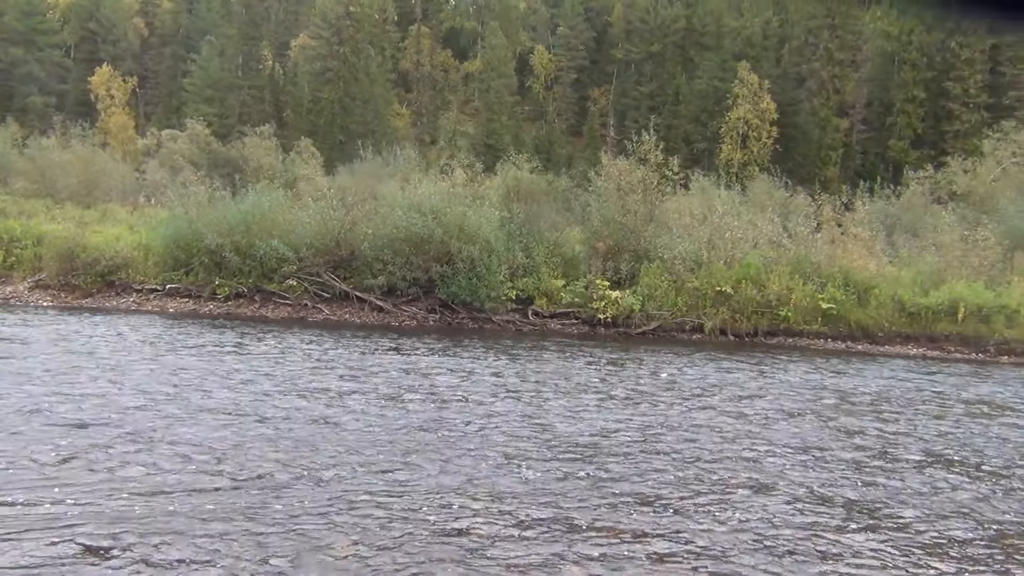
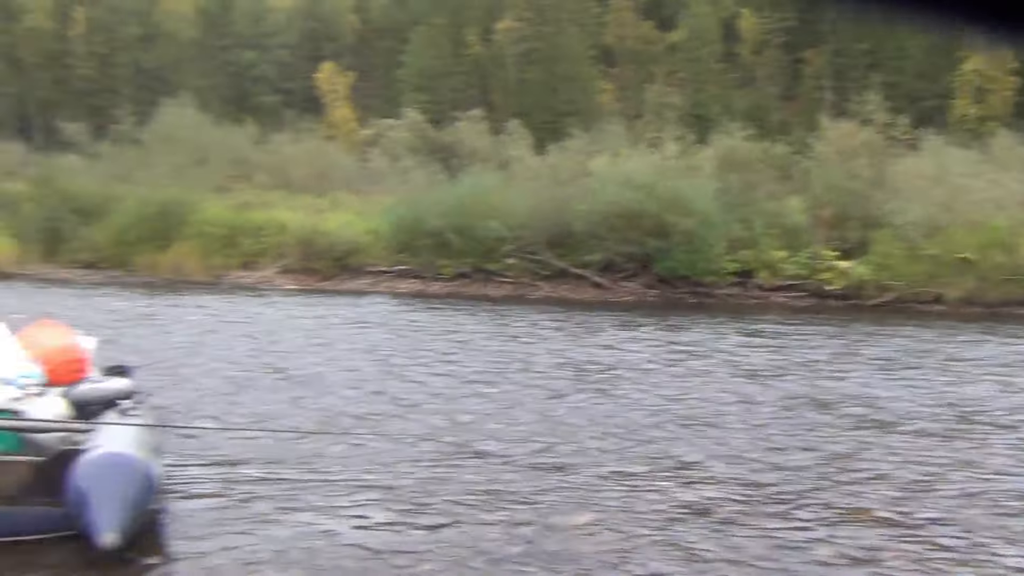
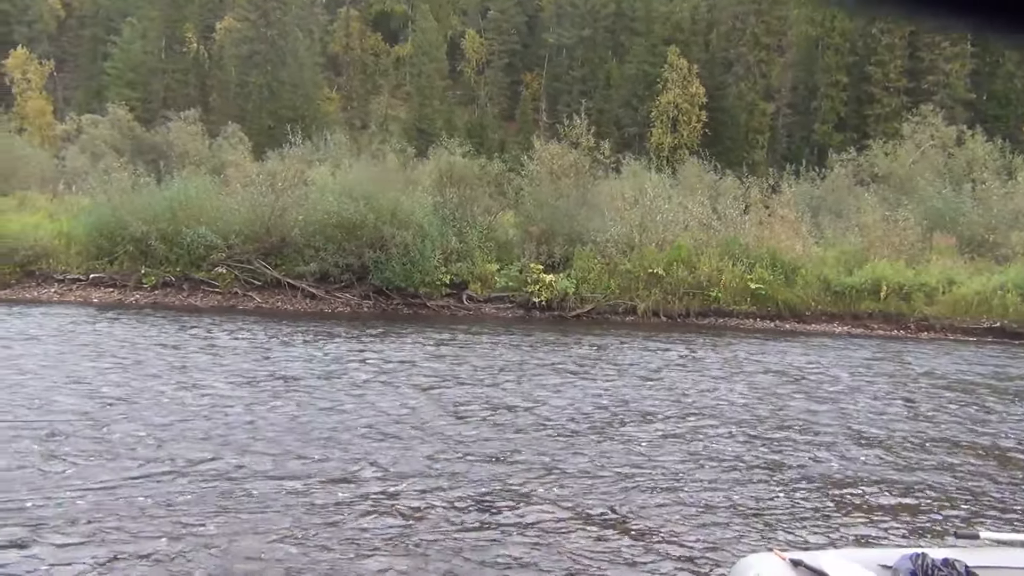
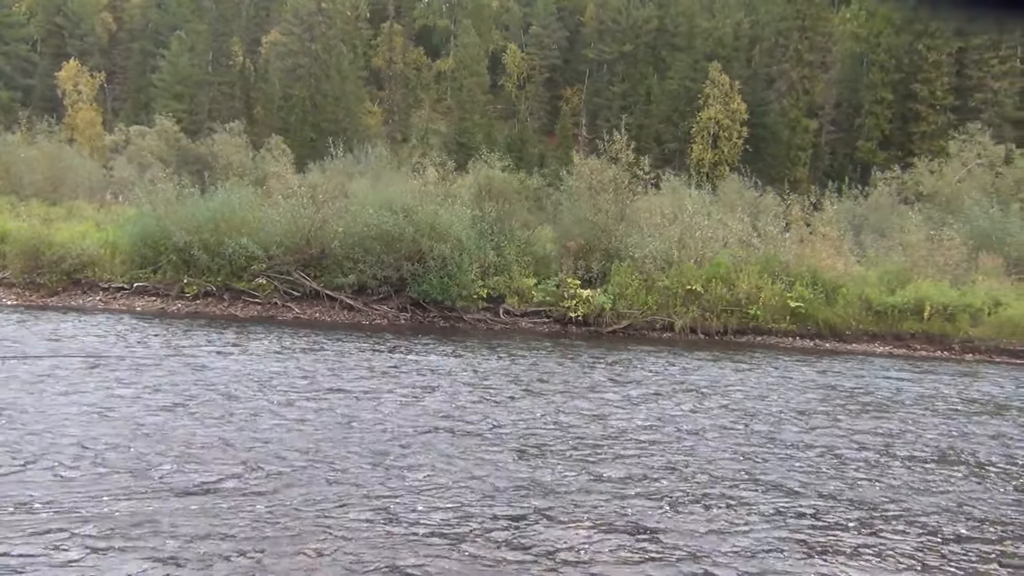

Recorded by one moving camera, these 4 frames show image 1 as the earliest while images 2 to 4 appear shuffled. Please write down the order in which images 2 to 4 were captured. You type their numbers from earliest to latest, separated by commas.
4, 3, 2
